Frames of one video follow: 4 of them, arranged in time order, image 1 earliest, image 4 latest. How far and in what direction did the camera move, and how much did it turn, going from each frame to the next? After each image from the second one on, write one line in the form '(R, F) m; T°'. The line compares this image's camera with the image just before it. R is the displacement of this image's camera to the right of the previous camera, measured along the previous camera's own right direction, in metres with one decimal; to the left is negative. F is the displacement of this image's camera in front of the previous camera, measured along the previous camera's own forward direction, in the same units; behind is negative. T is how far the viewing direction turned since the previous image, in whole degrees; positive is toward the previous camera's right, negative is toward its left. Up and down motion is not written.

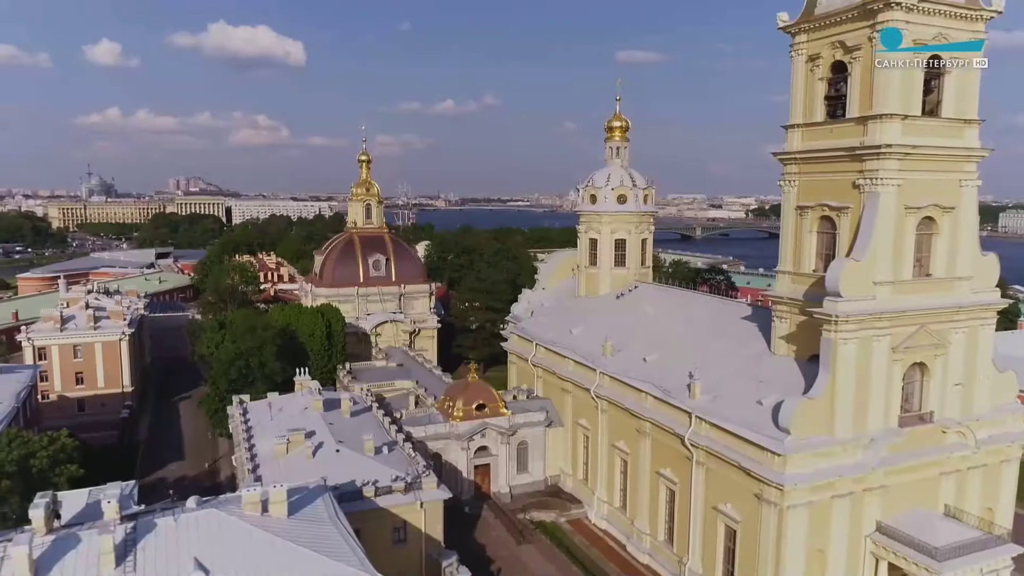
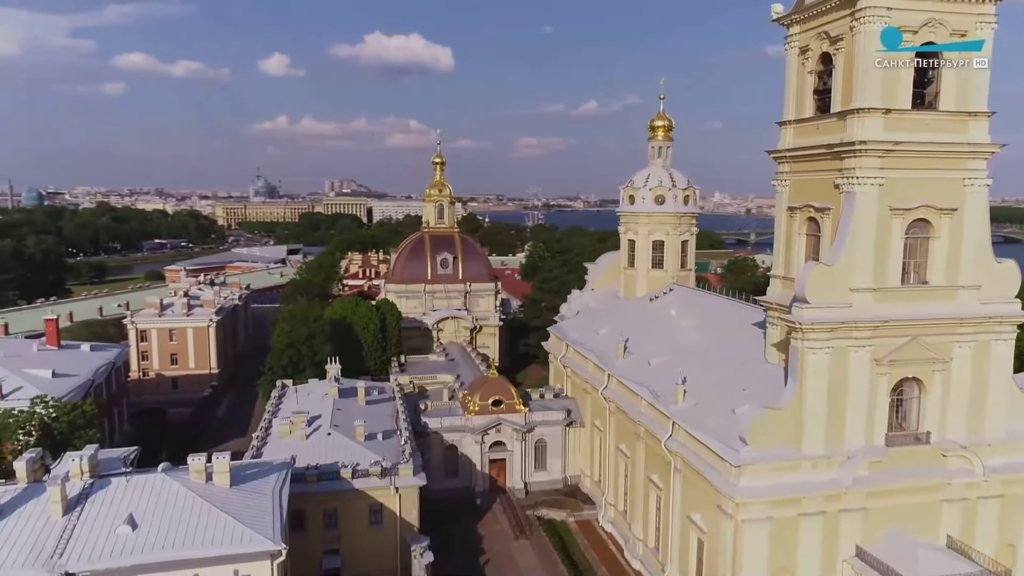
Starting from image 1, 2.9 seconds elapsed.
(+5.3, 0.0) m; -11°
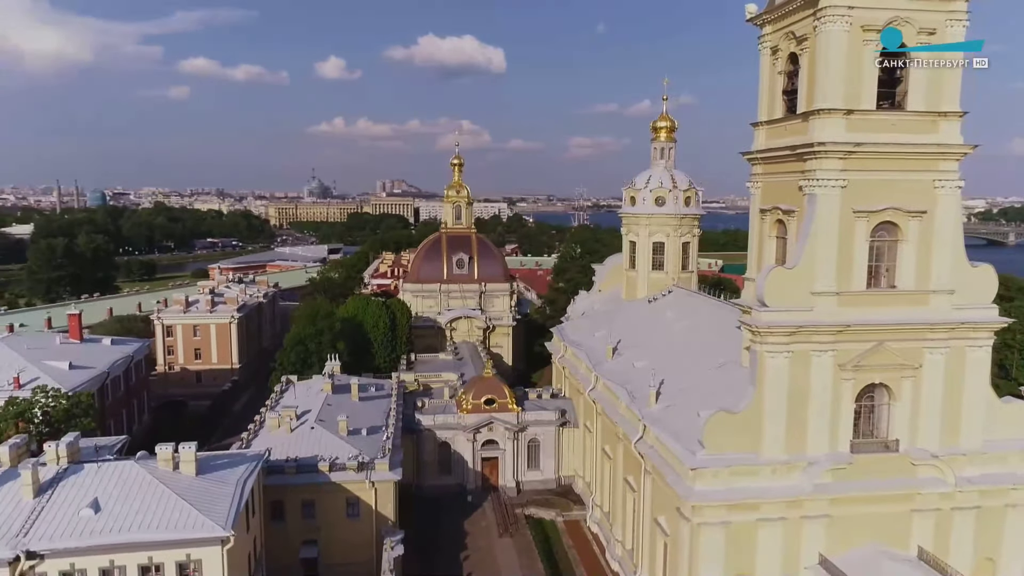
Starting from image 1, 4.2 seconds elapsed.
(+2.6, -0.2) m; -4°
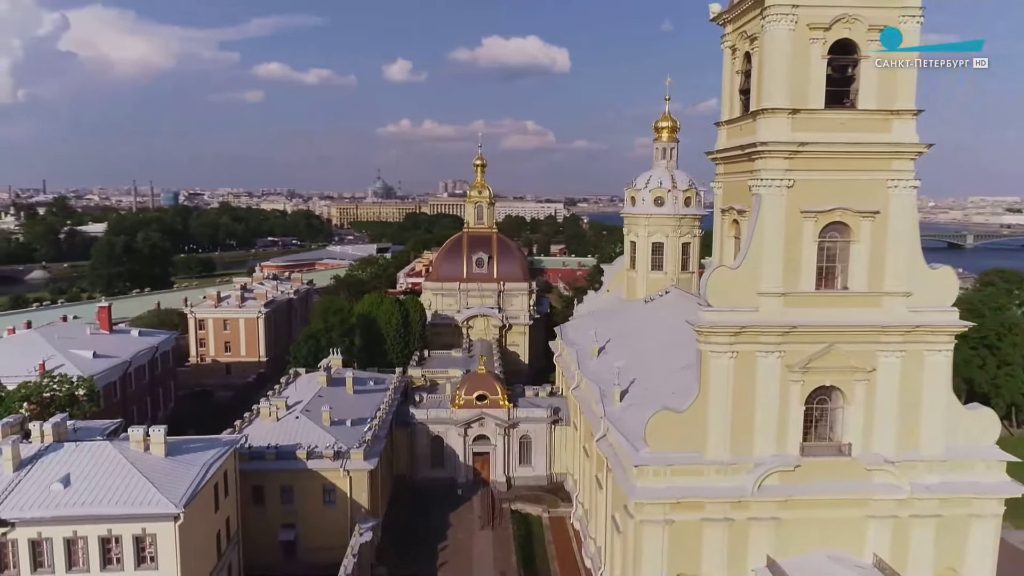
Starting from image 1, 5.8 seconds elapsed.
(+3.2, -0.4) m; -5°
